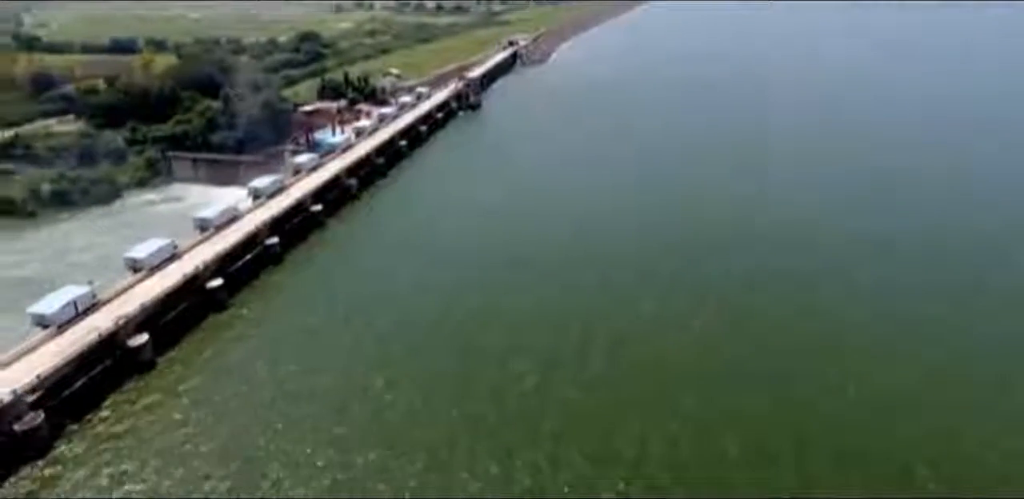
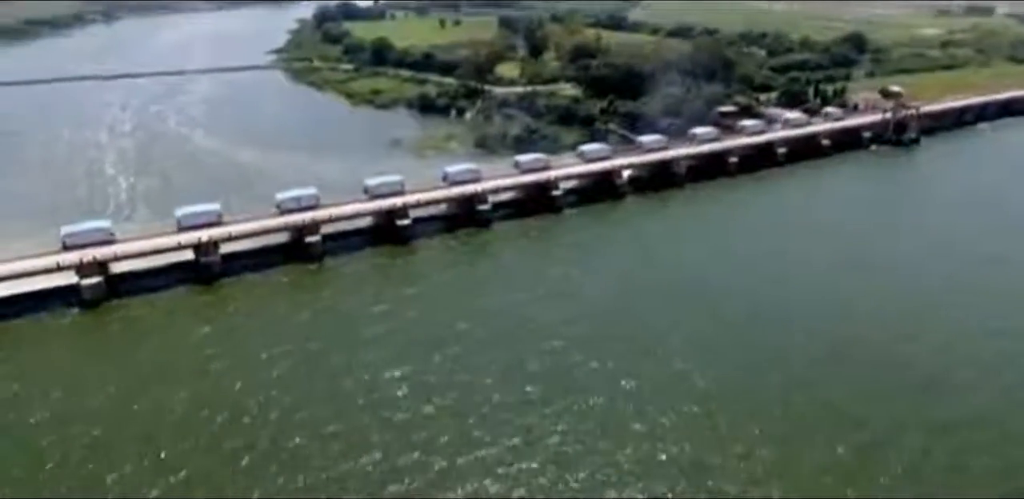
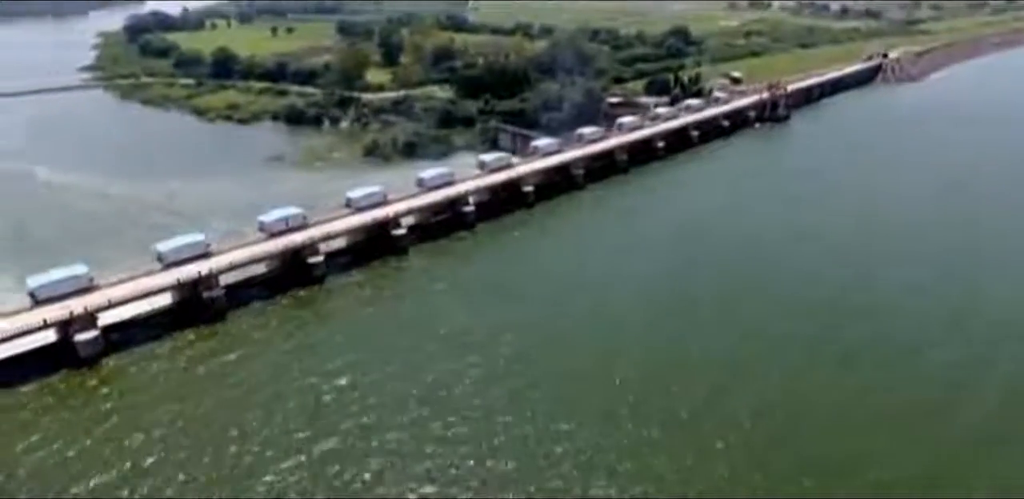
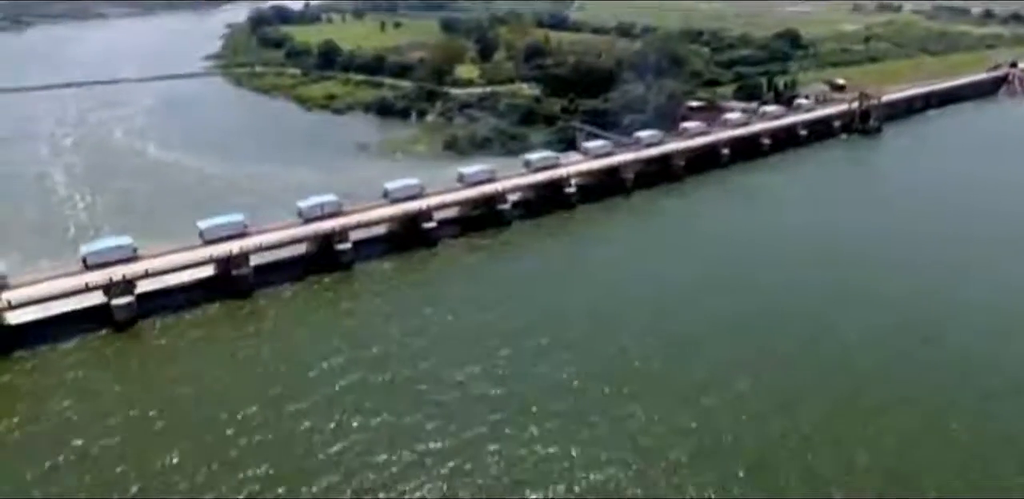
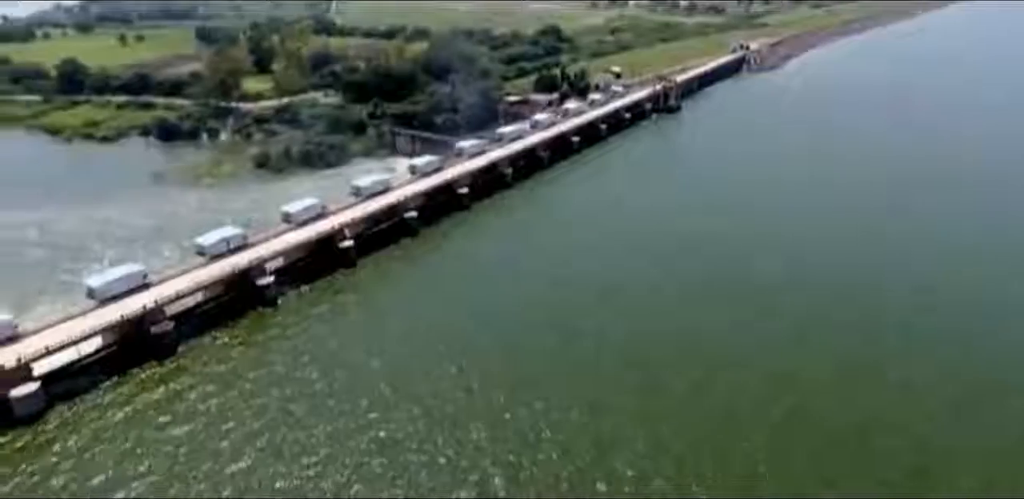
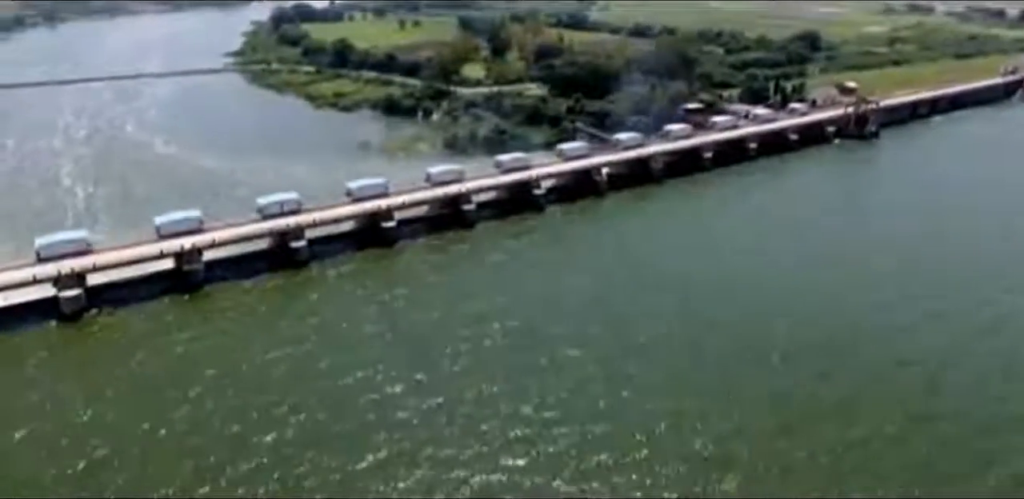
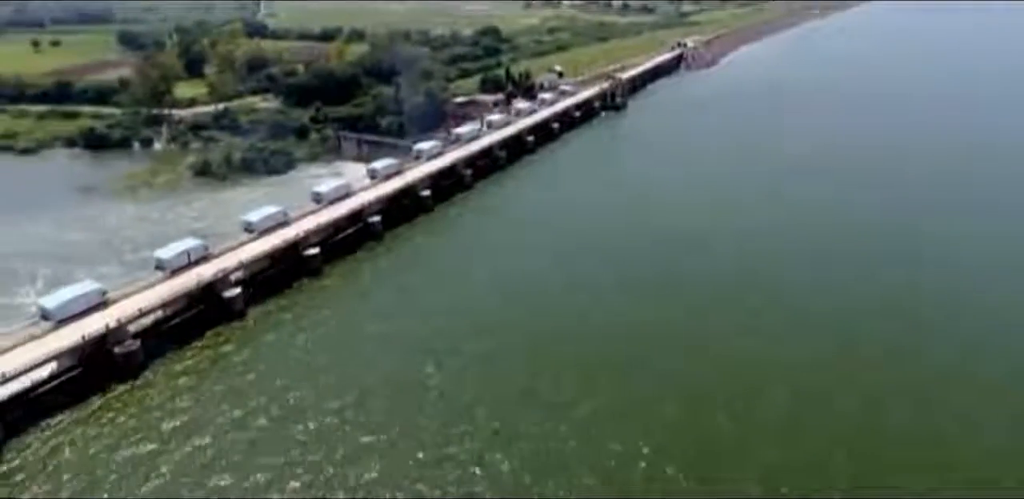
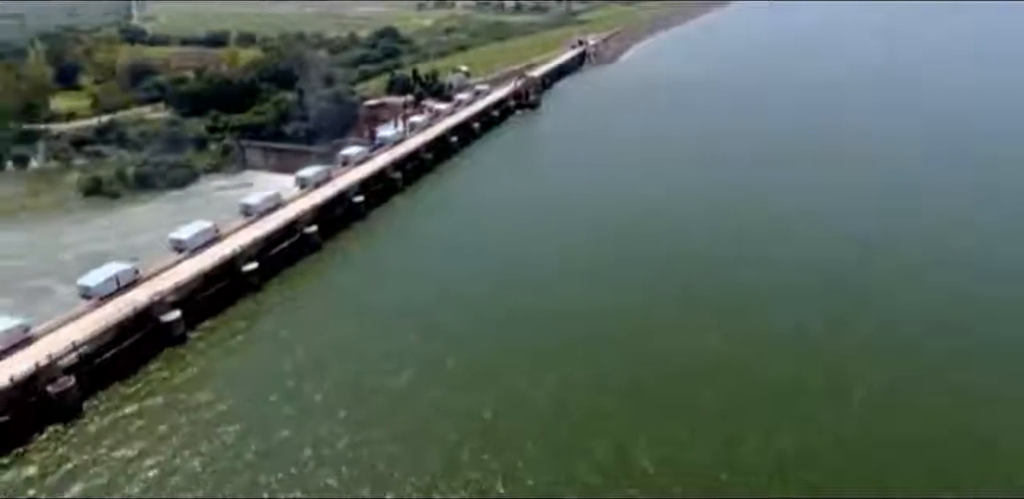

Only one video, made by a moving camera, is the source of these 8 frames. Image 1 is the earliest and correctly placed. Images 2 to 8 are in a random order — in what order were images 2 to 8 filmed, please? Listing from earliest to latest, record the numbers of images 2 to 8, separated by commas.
8, 7, 5, 3, 4, 6, 2
